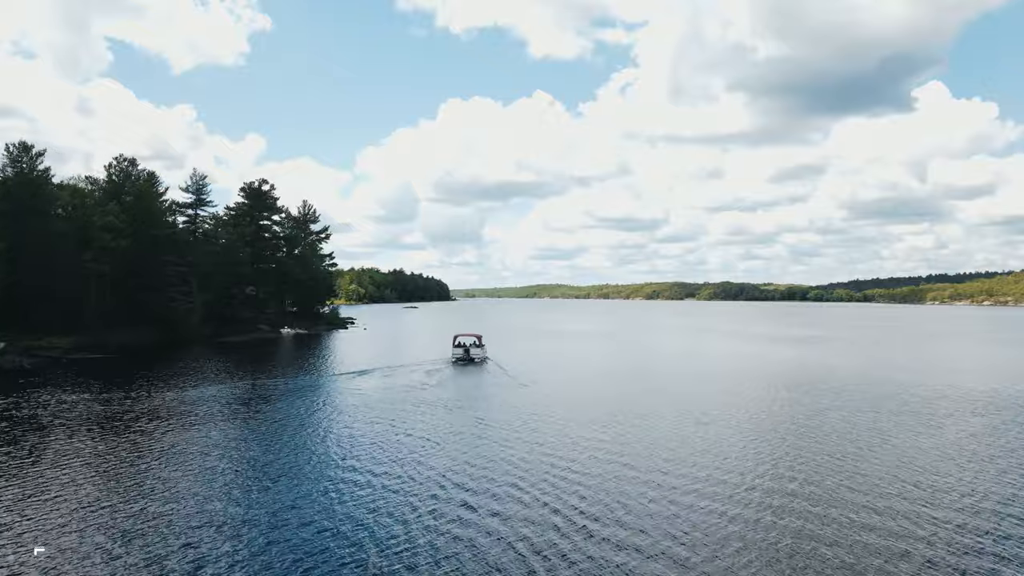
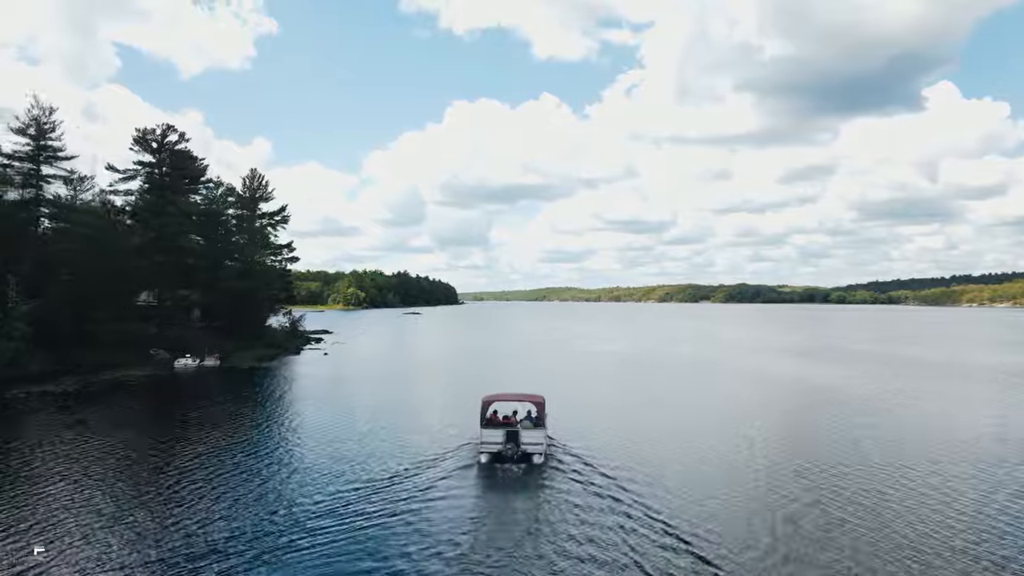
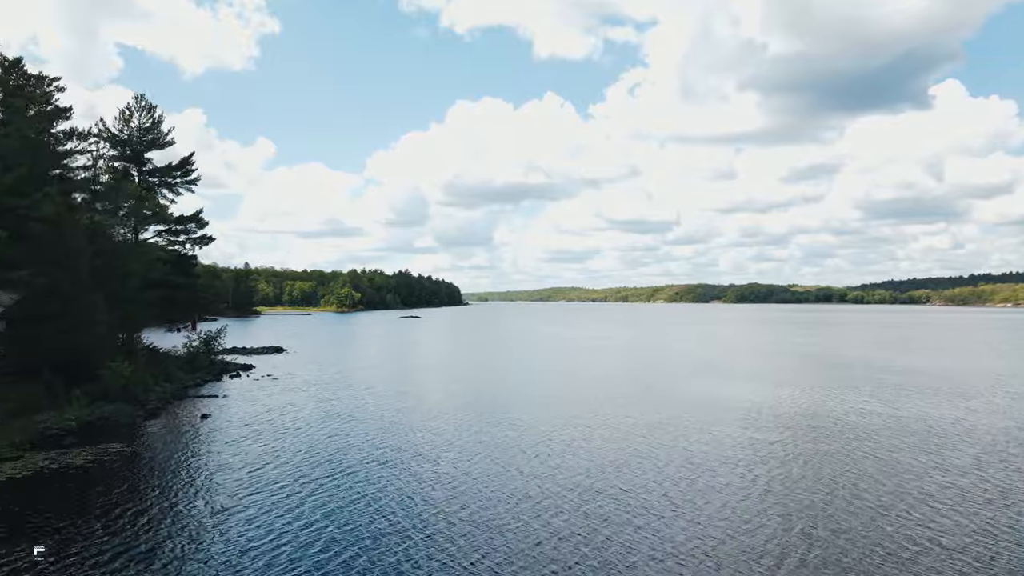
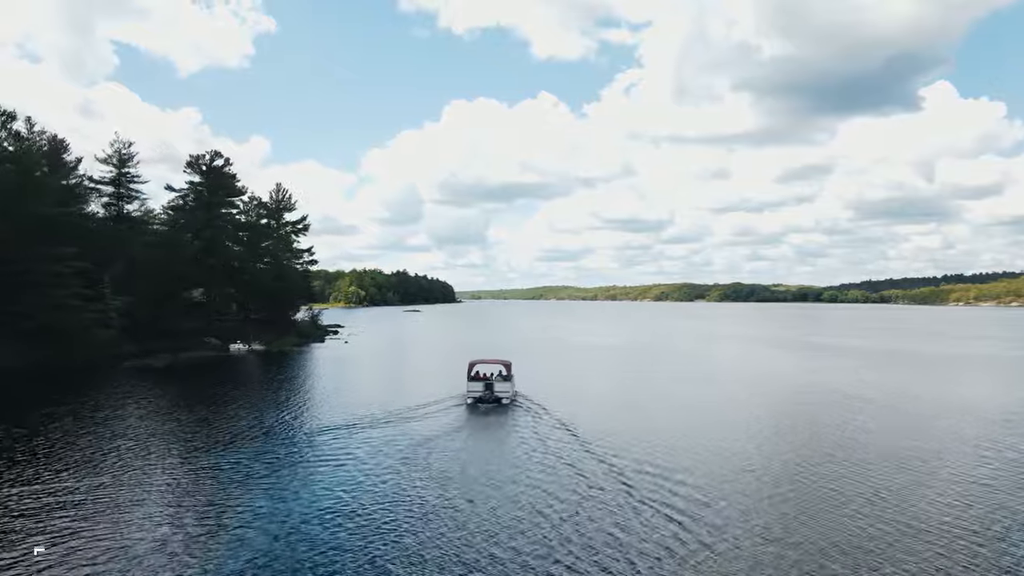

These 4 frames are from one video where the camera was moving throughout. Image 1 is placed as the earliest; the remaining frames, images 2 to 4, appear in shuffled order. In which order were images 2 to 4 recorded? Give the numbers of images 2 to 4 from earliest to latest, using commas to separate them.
4, 2, 3
